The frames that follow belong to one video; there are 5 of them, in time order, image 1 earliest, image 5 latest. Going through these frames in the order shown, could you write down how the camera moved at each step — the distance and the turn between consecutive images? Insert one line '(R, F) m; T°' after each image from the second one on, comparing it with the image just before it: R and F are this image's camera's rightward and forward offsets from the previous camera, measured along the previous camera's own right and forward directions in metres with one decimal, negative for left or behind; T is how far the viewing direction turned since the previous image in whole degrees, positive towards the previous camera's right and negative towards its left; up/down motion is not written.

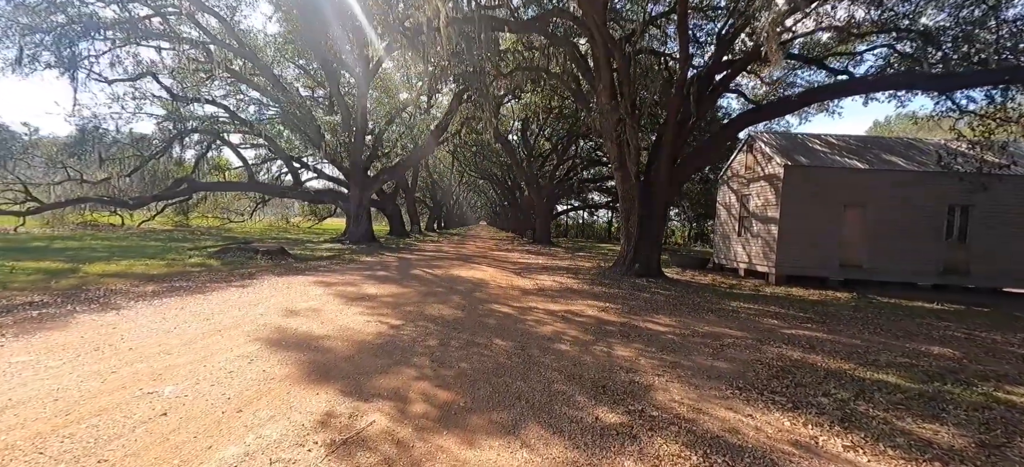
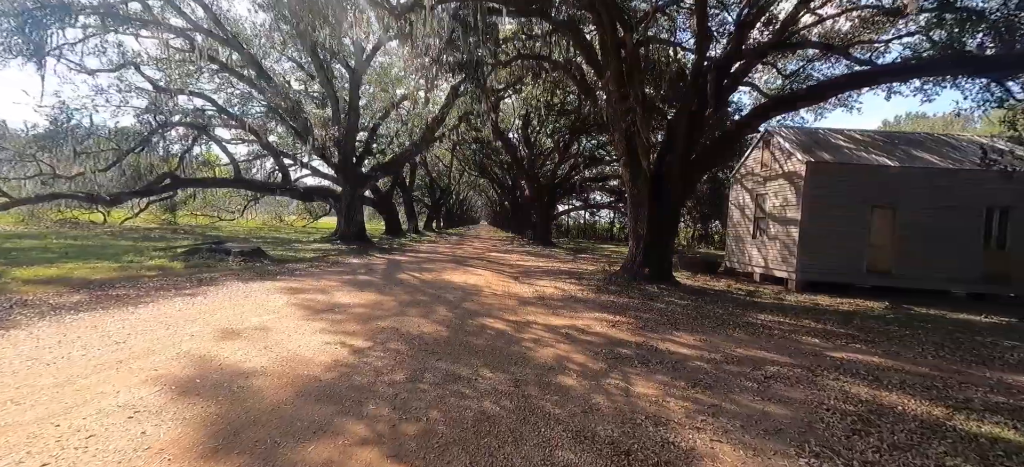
(+0.1, +0.8) m; 0°
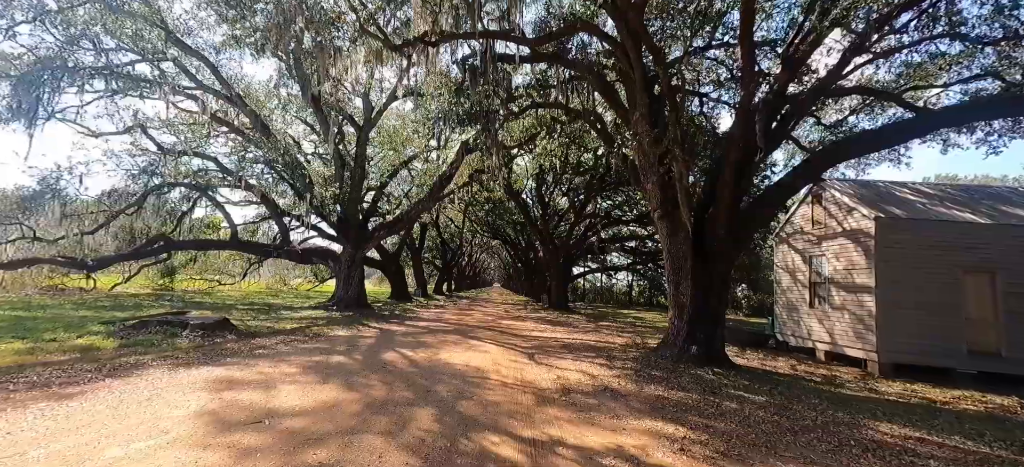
(0.0, +1.4) m; -2°
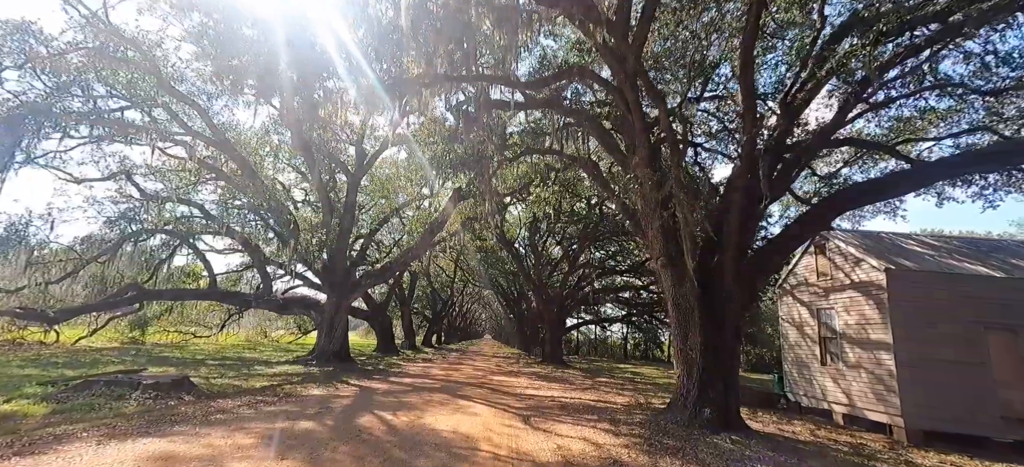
(0.0, +0.5) m; +1°
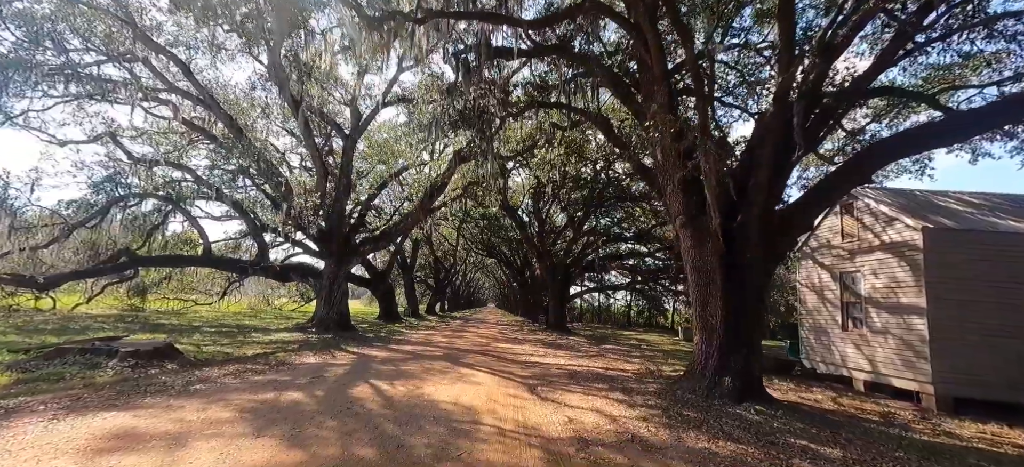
(0.0, +0.6) m; 0°
